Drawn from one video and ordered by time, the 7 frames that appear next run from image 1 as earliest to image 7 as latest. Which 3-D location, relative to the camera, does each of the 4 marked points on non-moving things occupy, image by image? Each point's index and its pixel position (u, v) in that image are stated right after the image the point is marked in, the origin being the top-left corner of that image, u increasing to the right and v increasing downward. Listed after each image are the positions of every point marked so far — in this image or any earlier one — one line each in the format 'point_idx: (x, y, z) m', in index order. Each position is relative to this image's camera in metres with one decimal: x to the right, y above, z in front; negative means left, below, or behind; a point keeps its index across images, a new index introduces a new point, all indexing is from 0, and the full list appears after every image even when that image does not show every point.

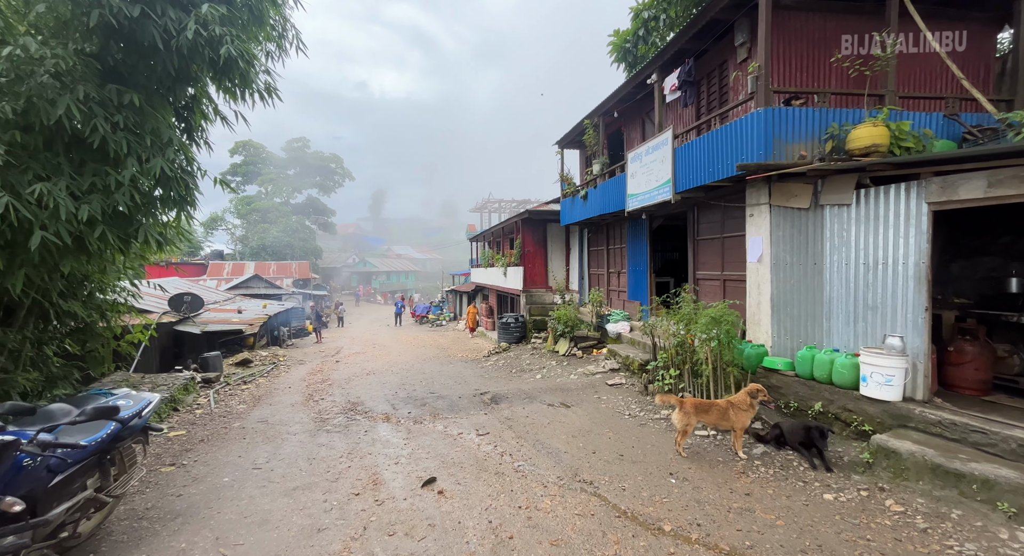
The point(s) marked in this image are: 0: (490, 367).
0: (-0.5, -2.2, +11.9) m
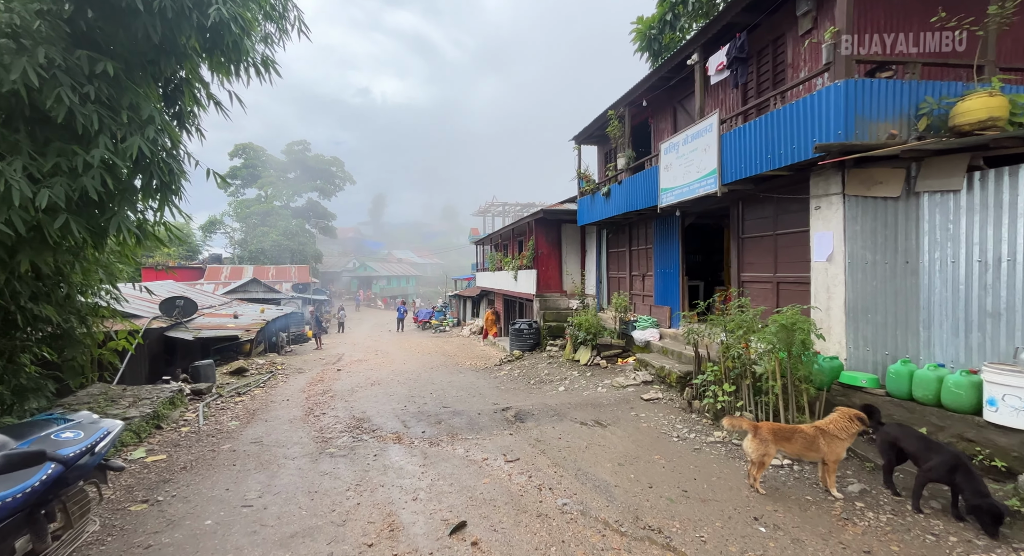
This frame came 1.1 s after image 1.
0: (-0.1, -2.2, +11.0) m
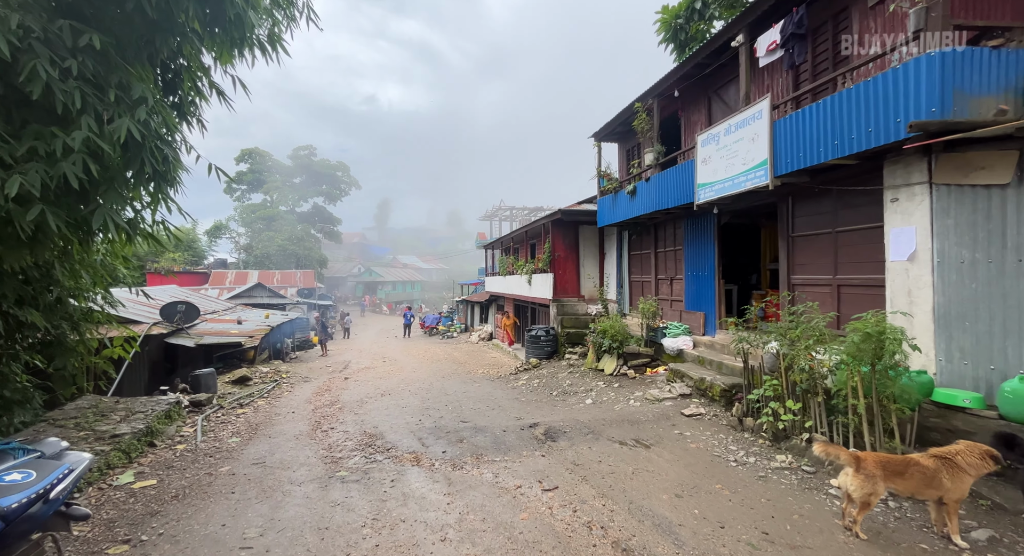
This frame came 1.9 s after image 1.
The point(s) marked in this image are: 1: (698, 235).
0: (+0.2, -2.3, +10.3) m
1: (+3.3, +0.8, +8.9) m
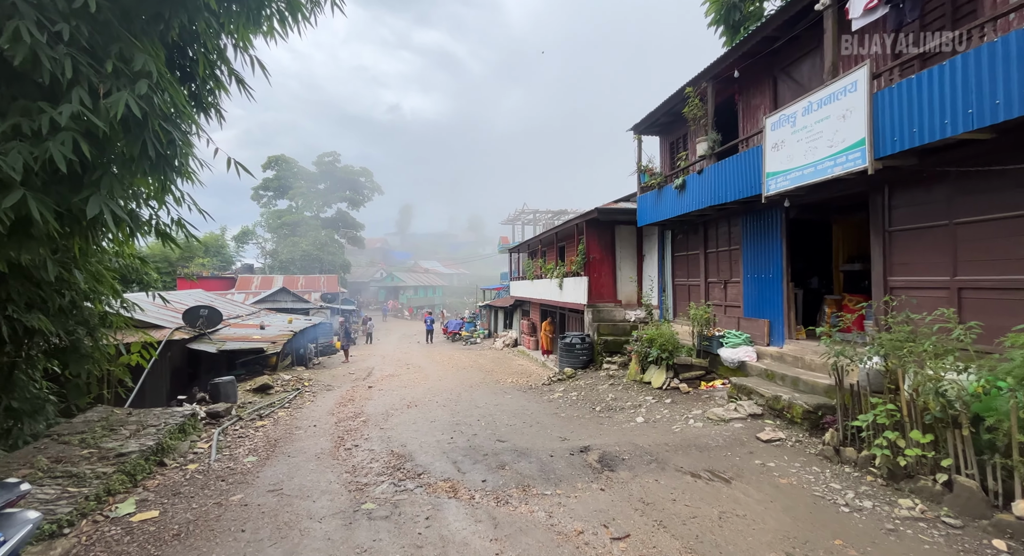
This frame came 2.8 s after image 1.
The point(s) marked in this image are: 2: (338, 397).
0: (+0.9, -2.4, +9.5) m
1: (+3.9, +0.7, +8.0) m
2: (-4.1, -2.8, +11.9) m
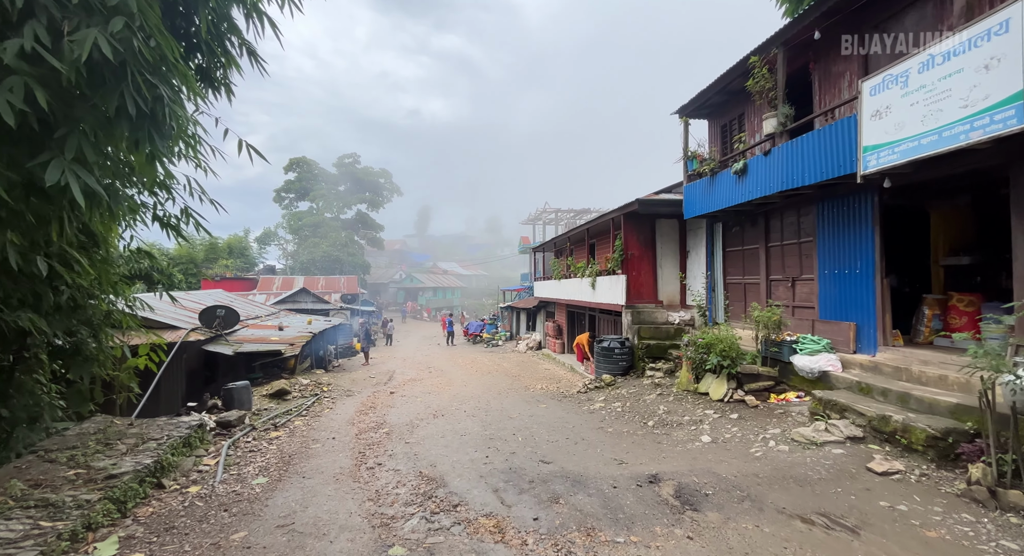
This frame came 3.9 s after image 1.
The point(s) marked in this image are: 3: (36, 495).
0: (+1.6, -2.3, +8.5) m
1: (+4.5, +0.8, +6.9) m
2: (-3.4, -2.7, +11.1) m
3: (-4.2, -1.9, +4.4) m
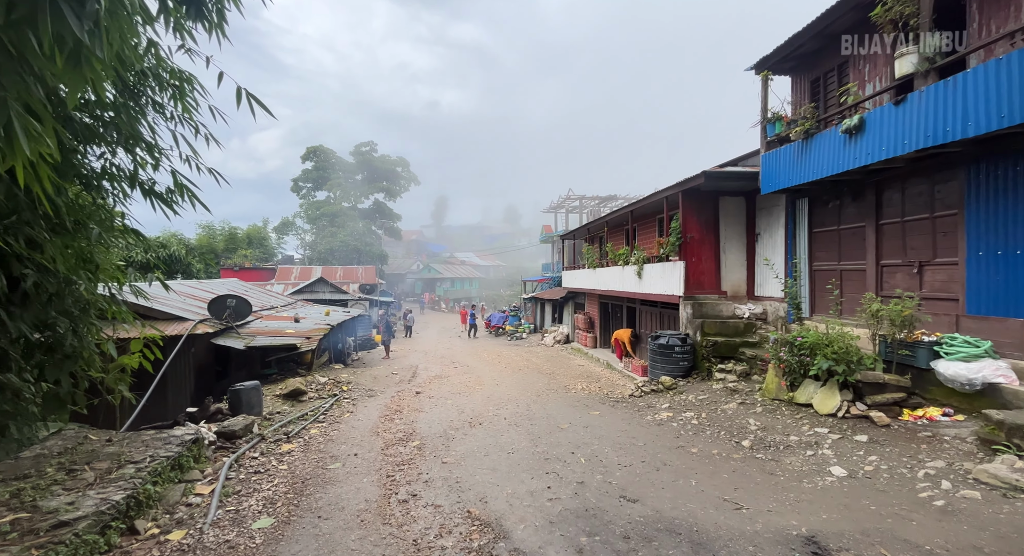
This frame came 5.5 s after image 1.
0: (+2.4, -2.1, +7.0) m
1: (+5.2, +0.9, +5.3) m
2: (-2.5, -2.5, +9.8) m
3: (-3.5, -1.8, +3.1) m
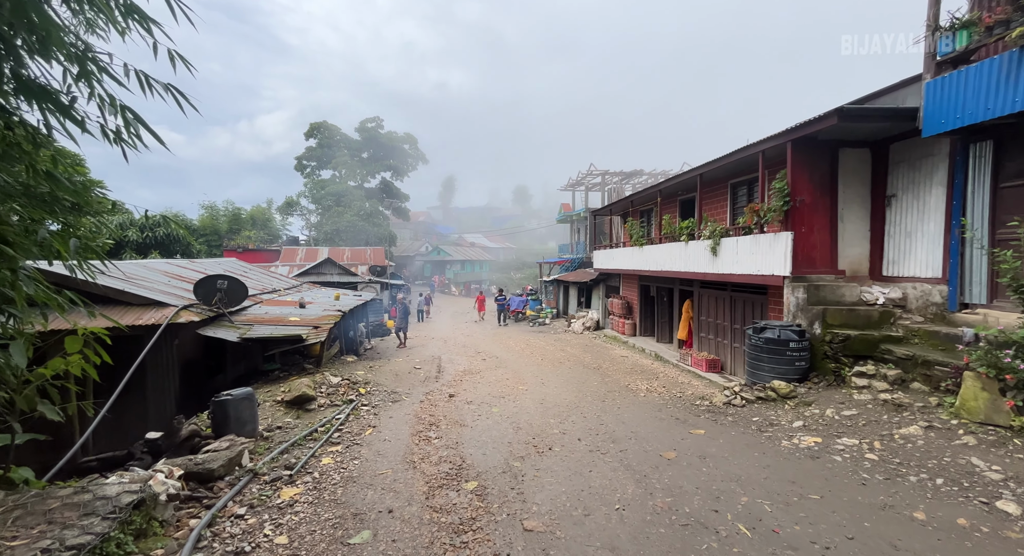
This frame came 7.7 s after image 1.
0: (+3.3, -1.8, +4.8) m
1: (+6.2, +1.1, +2.9) m
2: (-1.5, -2.1, +7.6) m
3: (-2.6, -1.6, +1.0) m
